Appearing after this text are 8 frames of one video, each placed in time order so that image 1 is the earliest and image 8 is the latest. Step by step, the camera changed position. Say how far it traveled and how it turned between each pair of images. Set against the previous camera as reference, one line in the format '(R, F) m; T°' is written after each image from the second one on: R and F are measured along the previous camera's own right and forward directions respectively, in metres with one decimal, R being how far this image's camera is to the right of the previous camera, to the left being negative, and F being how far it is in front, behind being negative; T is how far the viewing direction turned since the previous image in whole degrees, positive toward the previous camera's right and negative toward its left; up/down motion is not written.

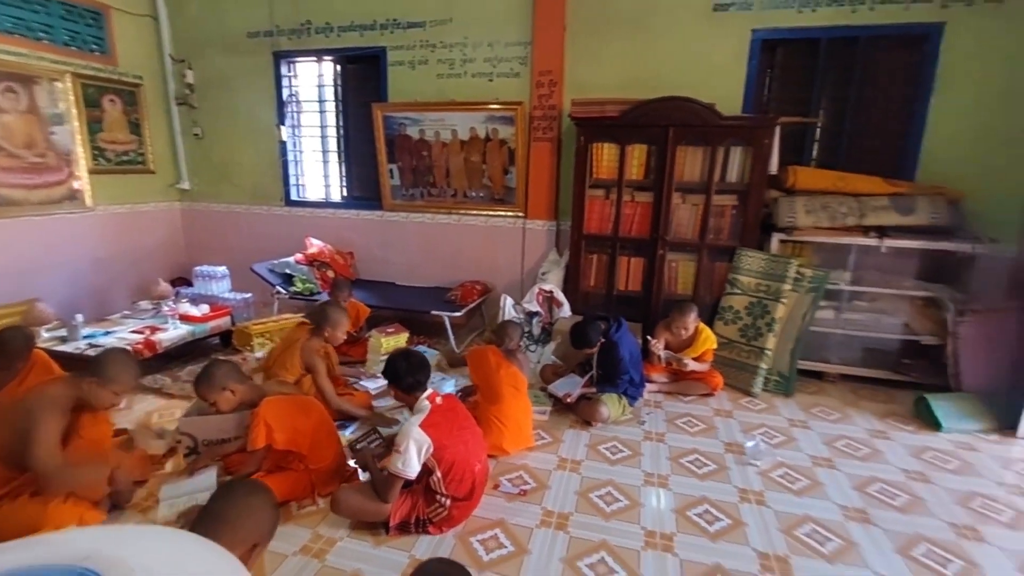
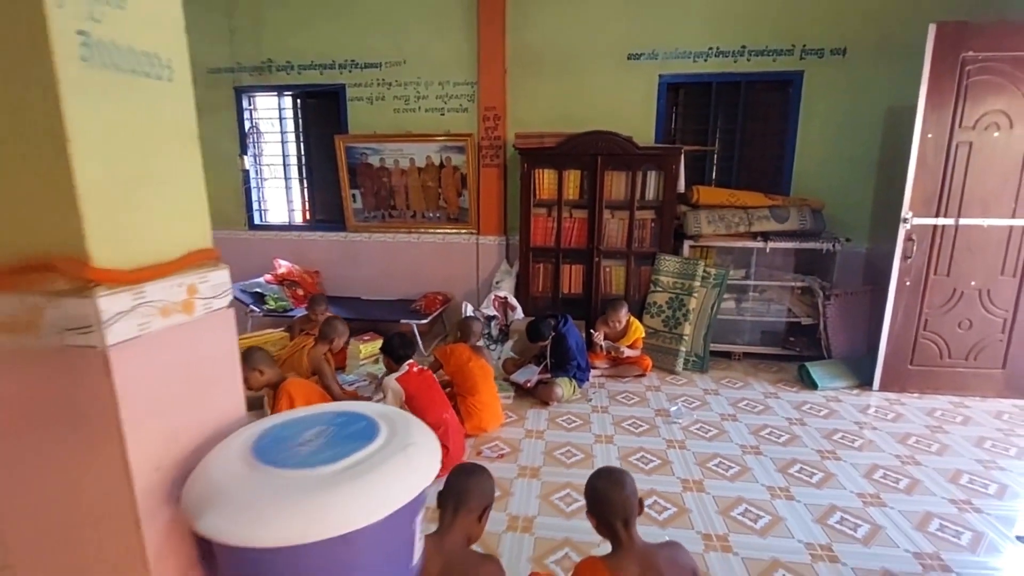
(-0.2, -0.5) m; +7°
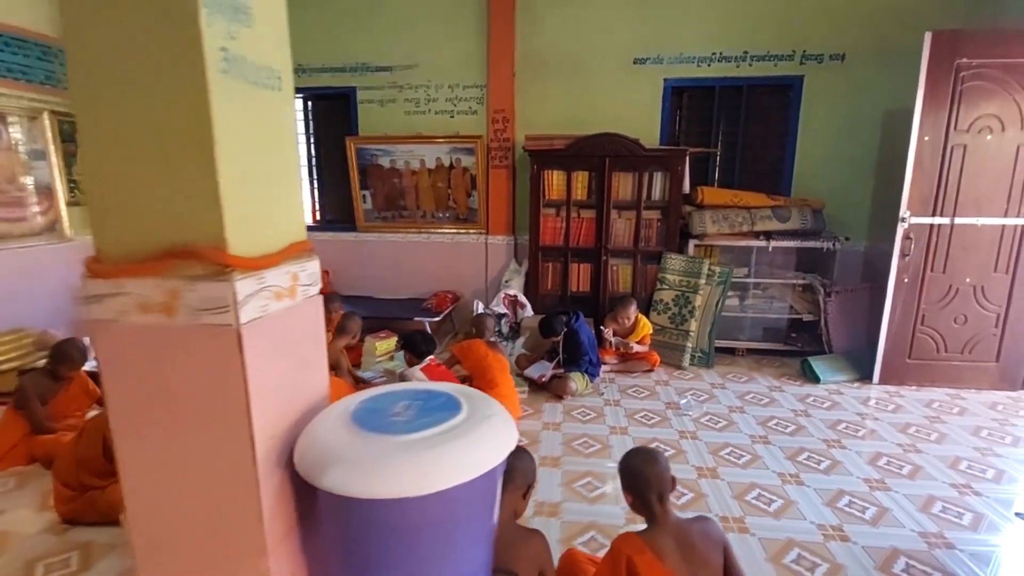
(-0.1, -0.1) m; +1°
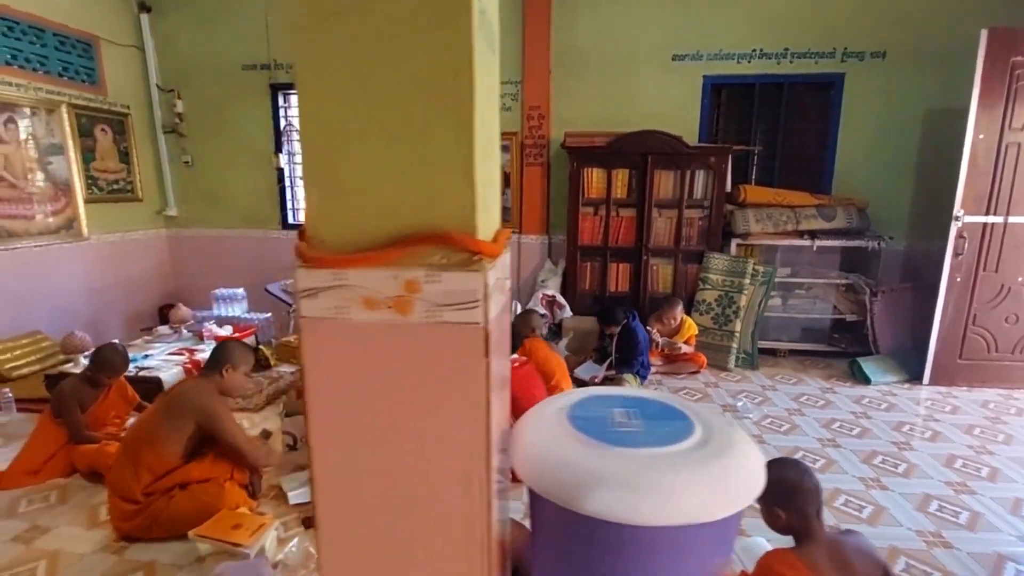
(-0.4, +0.1) m; +1°
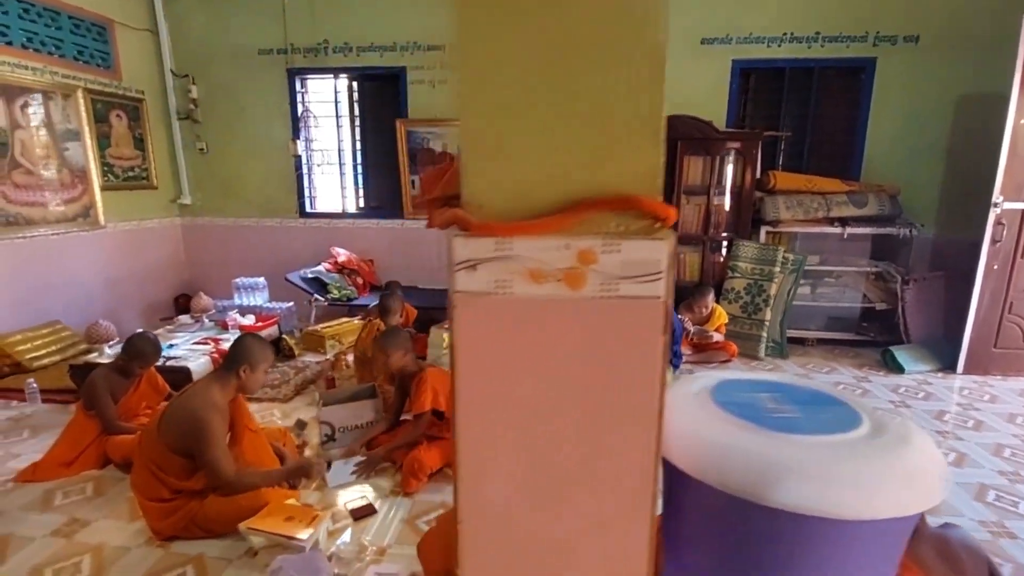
(-0.2, +0.1) m; 0°
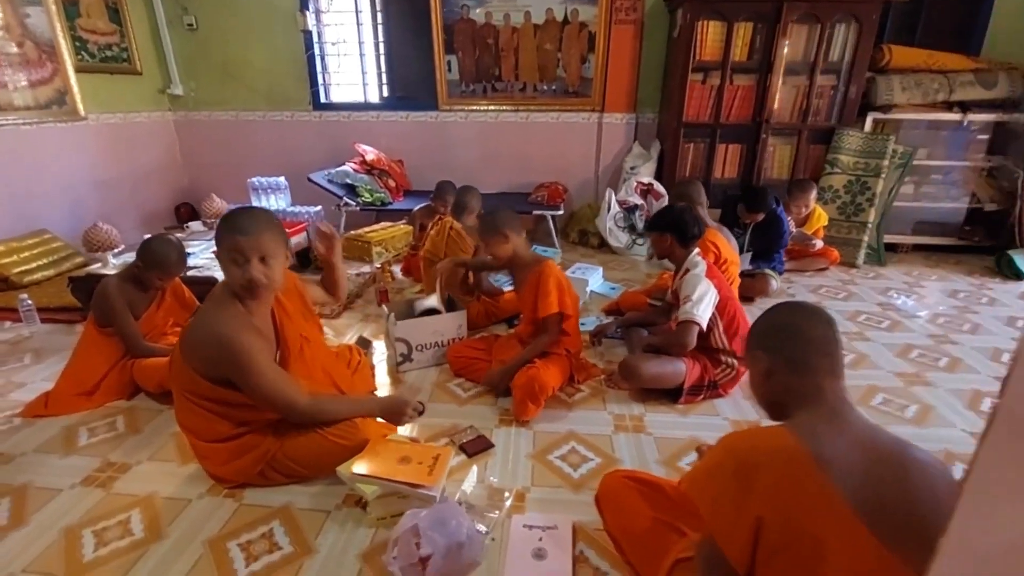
(-0.5, +0.5) m; +1°
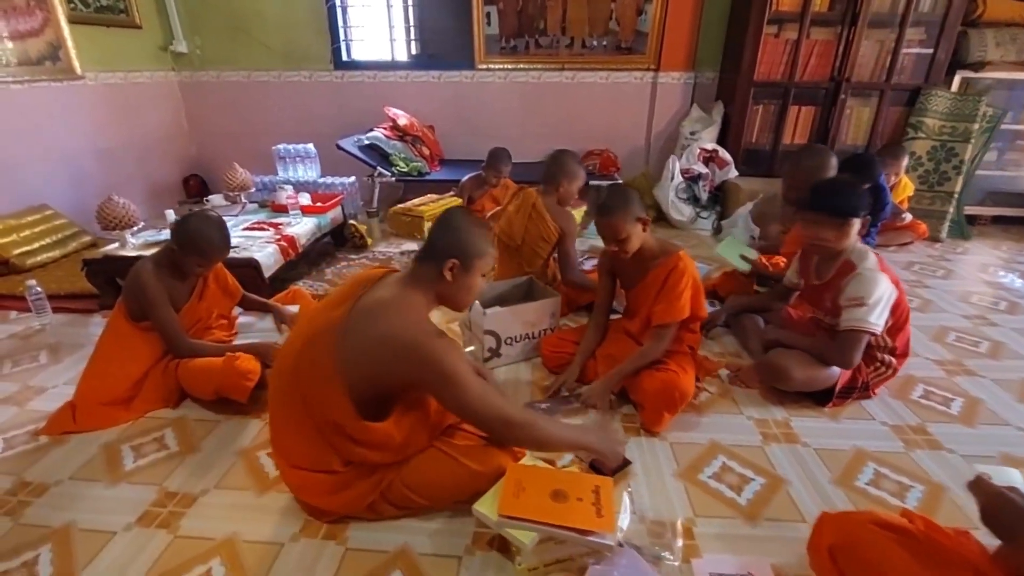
(-0.4, +0.3) m; +1°
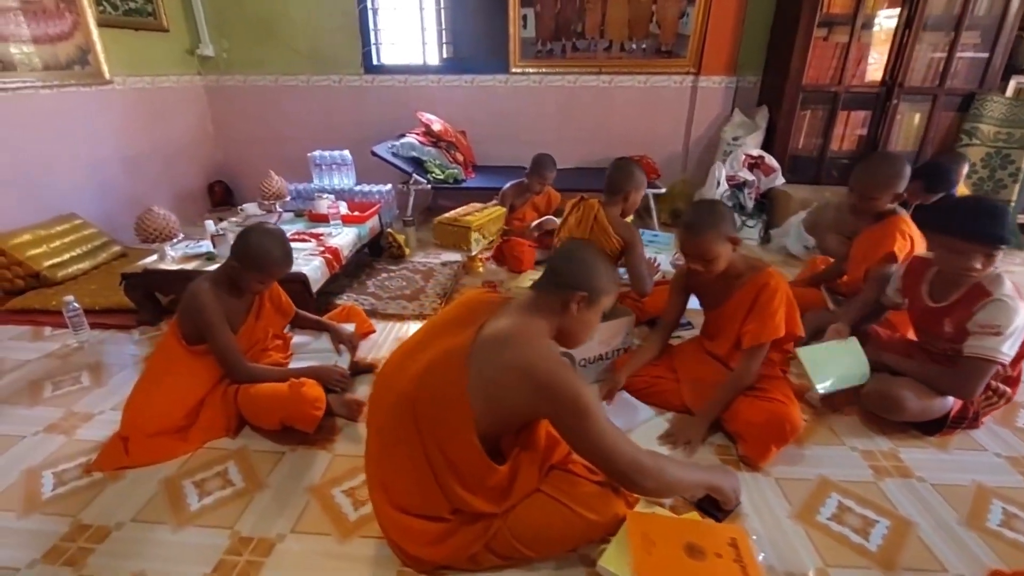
(-0.2, +0.1) m; 0°
